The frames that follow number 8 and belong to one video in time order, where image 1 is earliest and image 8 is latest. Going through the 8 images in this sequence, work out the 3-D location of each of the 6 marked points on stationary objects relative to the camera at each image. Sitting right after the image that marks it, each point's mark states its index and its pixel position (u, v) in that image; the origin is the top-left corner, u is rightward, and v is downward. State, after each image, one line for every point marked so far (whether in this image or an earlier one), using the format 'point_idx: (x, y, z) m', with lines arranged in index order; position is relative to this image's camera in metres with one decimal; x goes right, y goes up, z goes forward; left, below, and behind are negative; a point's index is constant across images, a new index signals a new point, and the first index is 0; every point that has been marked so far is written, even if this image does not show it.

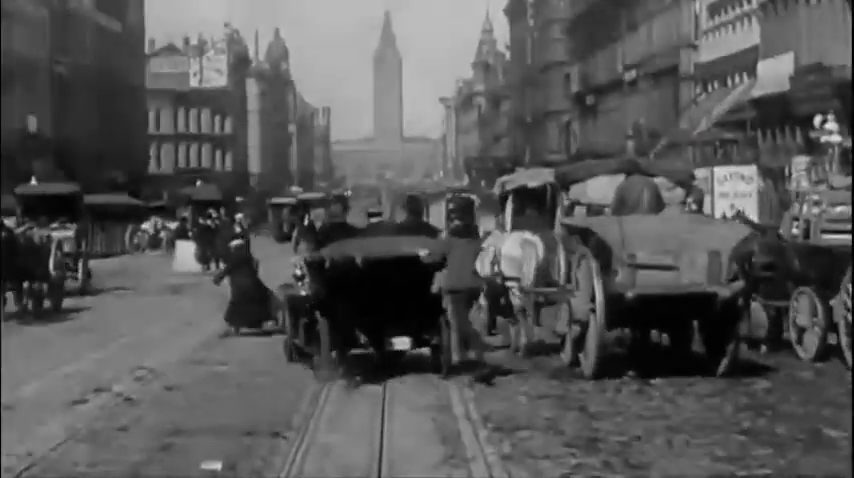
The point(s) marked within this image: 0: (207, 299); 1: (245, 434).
0: (-2.9, -0.8, +15.5) m
1: (-1.2, -1.2, +7.5) m
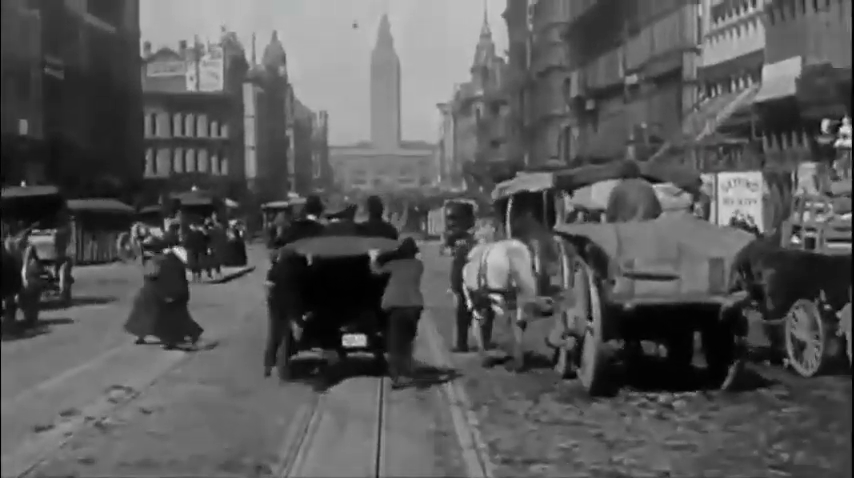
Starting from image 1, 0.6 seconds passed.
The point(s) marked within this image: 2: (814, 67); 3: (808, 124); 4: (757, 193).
0: (-3.0, -0.9, +15.0) m
1: (-1.2, -1.3, +7.0) m
2: (+6.4, +2.8, +19.9) m
3: (+6.2, +1.9, +19.7) m
4: (+3.8, +0.5, +14.1) m
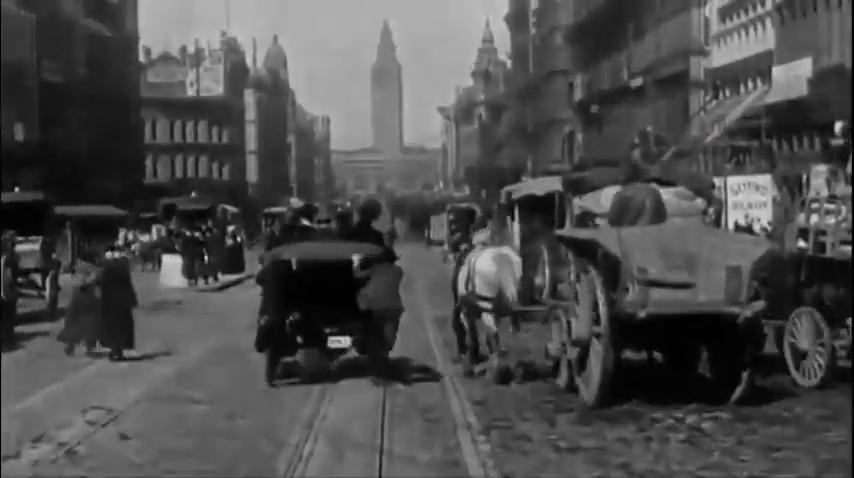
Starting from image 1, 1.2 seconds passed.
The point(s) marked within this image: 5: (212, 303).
0: (-2.9, -1.0, +14.6) m
1: (-1.1, -1.3, +6.6) m
2: (+6.4, +2.8, +19.5) m
3: (+6.2, +1.8, +19.2) m
4: (+3.8, +0.5, +13.6) m
5: (-3.0, -0.9, +16.9) m
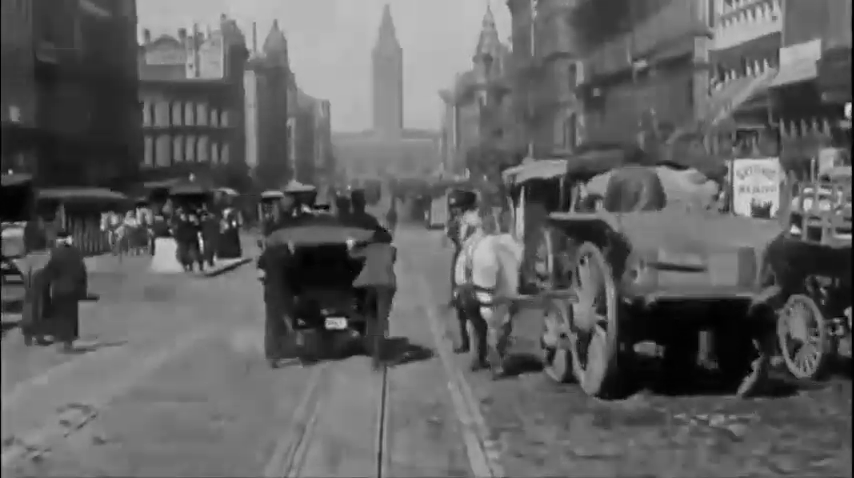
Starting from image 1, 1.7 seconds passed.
0: (-2.9, -0.8, +14.2) m
1: (-1.1, -1.3, +6.2) m
2: (+6.4, +3.0, +19.1) m
3: (+6.3, +2.0, +18.8) m
4: (+3.9, +0.6, +13.2) m
5: (-3.0, -0.7, +16.5) m
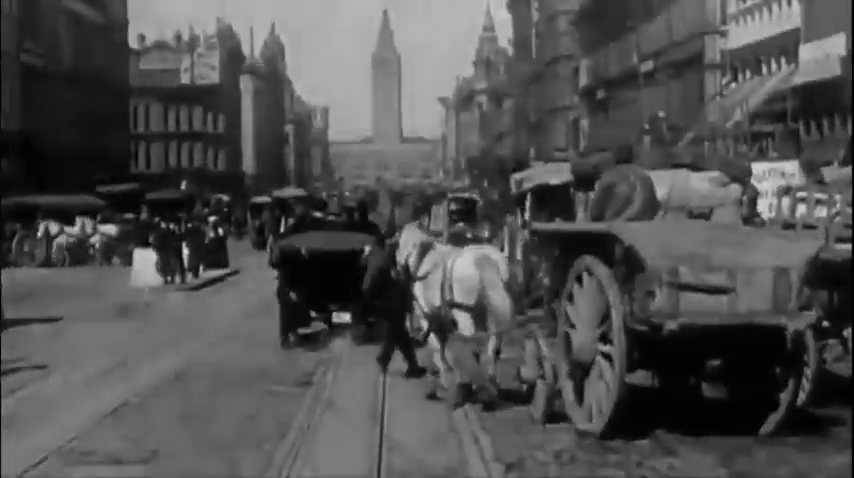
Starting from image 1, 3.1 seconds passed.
0: (-2.9, -0.9, +13.1) m
1: (-1.1, -1.3, +5.1) m
2: (+6.5, +2.9, +18.0) m
3: (+6.3, +1.9, +17.8) m
4: (+3.9, +0.6, +12.1) m
5: (-3.0, -0.8, +15.4) m
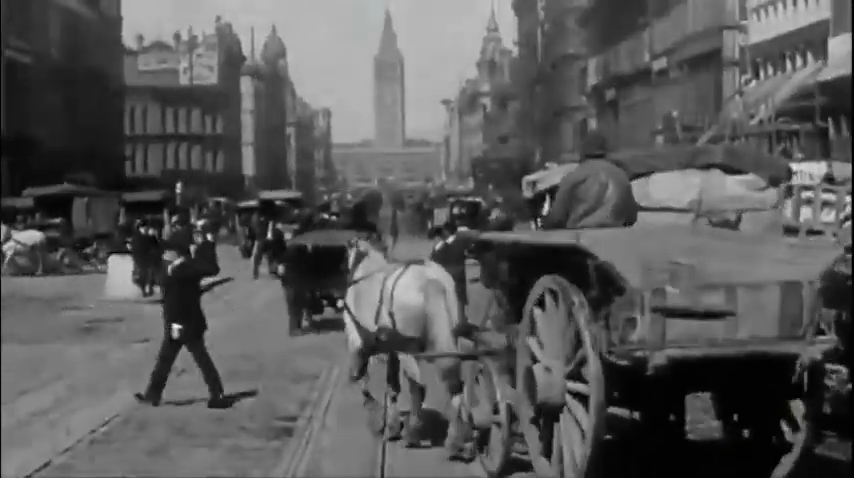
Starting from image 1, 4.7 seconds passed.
0: (-2.8, -1.0, +11.9) m
1: (-1.0, -1.4, +3.9) m
2: (+6.5, +2.8, +16.8) m
3: (+6.3, +1.8, +16.5) m
4: (+3.9, +0.5, +10.9) m
5: (-2.9, -0.9, +14.2) m
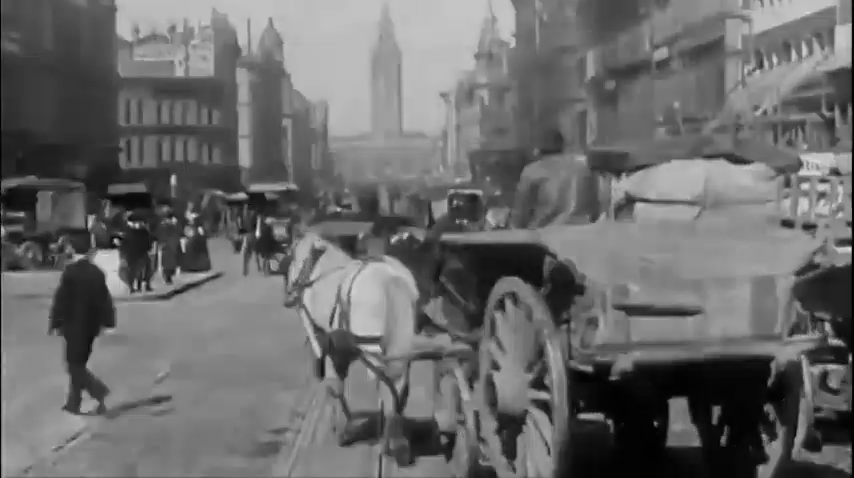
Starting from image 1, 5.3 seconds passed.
0: (-2.8, -0.9, +11.5) m
1: (-1.0, -1.4, +3.5) m
2: (+6.5, +2.9, +16.4) m
3: (+6.3, +1.9, +16.1) m
4: (+3.9, +0.6, +10.5) m
5: (-3.0, -0.8, +13.8) m
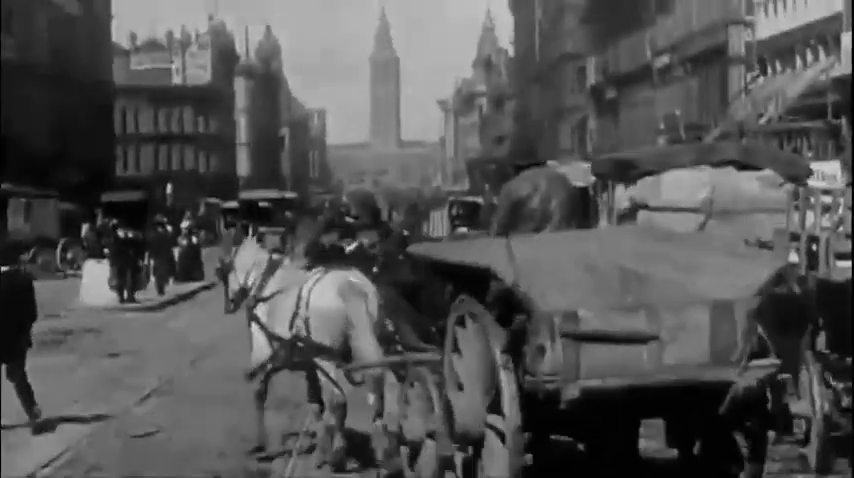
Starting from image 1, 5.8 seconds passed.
0: (-2.8, -1.0, +11.1) m
1: (-1.0, -1.4, +3.2) m
2: (+6.5, +2.8, +16.1) m
3: (+6.3, +1.8, +15.8) m
4: (+3.9, +0.5, +10.2) m
5: (-3.0, -0.9, +13.5) m
